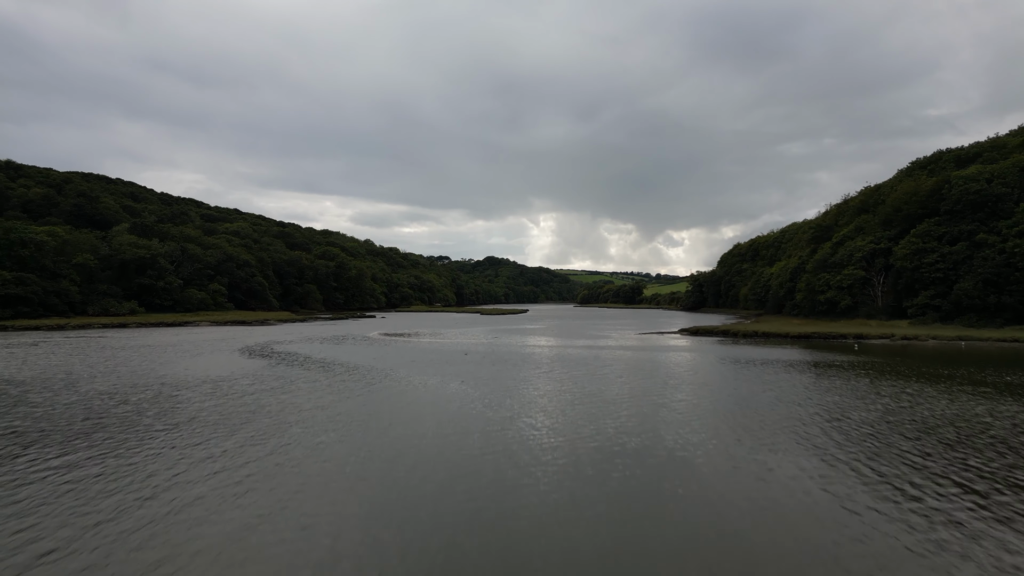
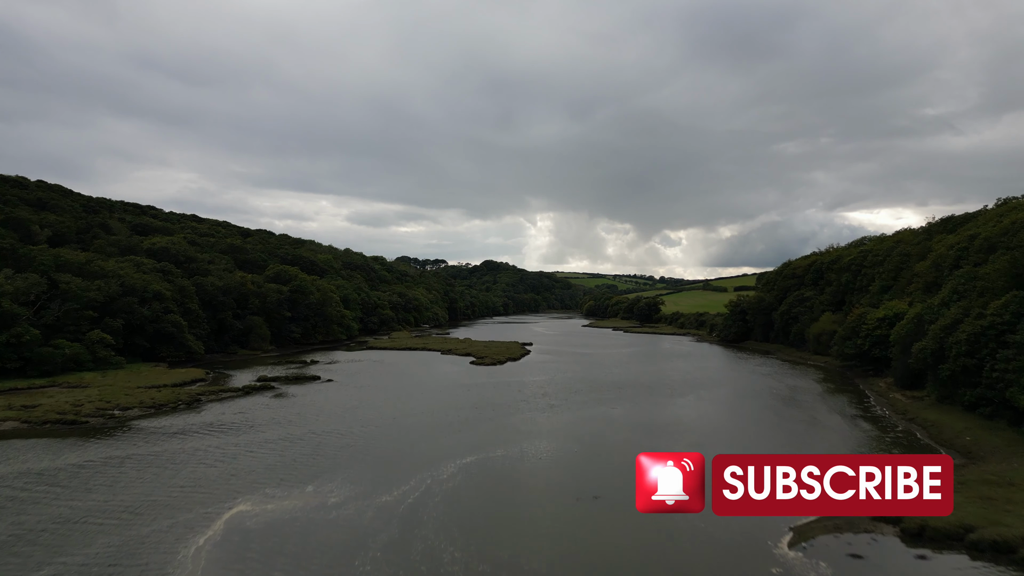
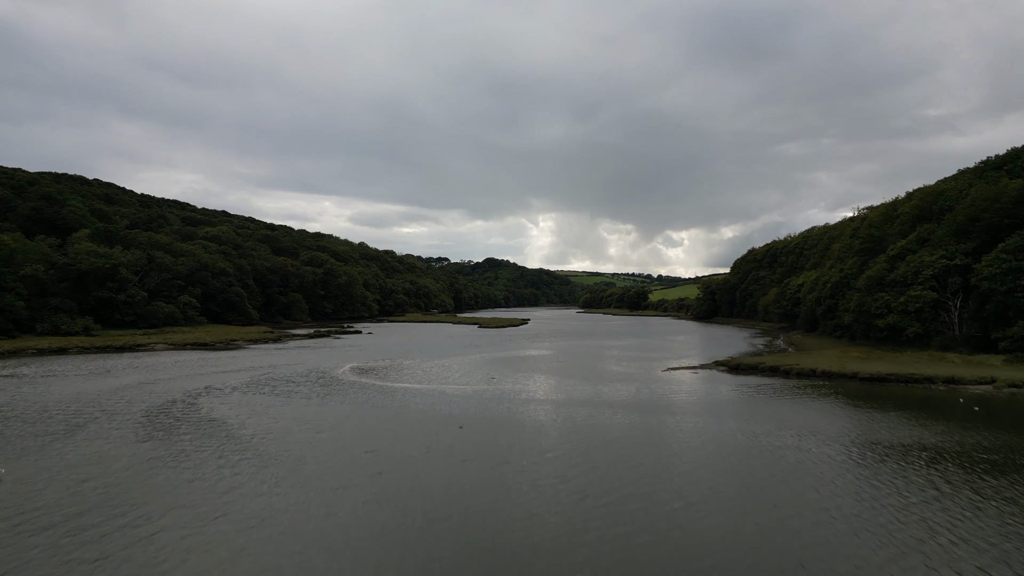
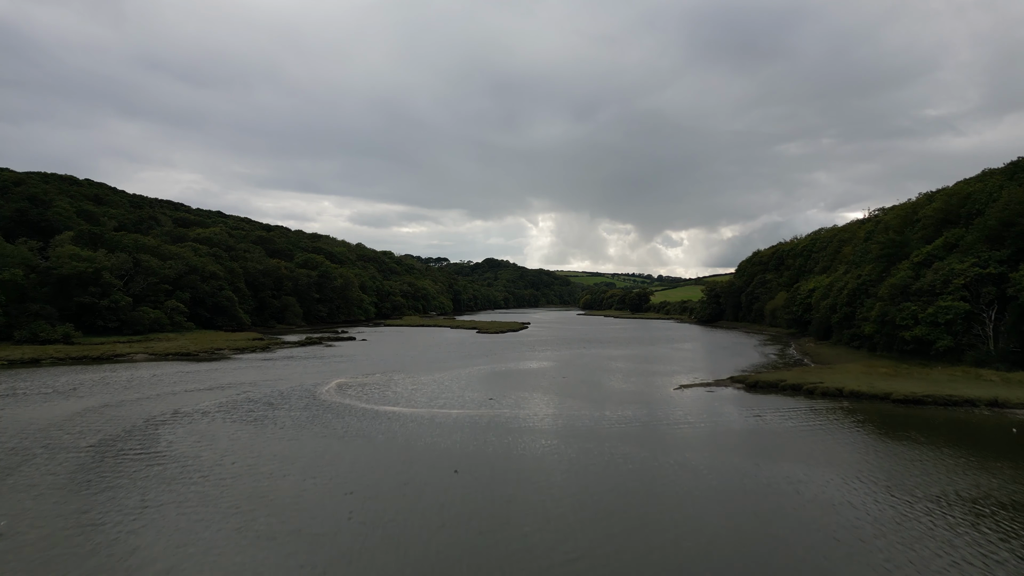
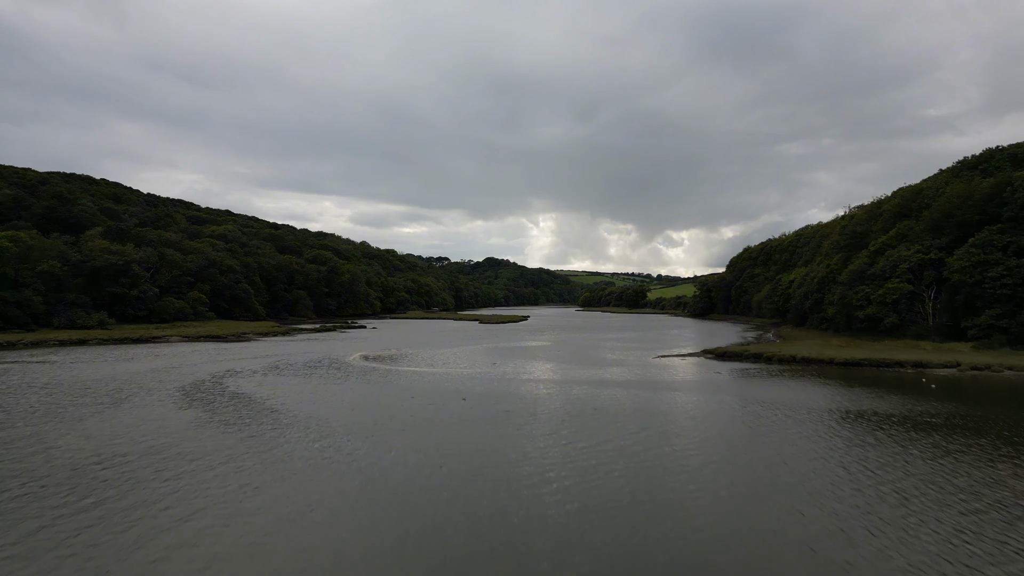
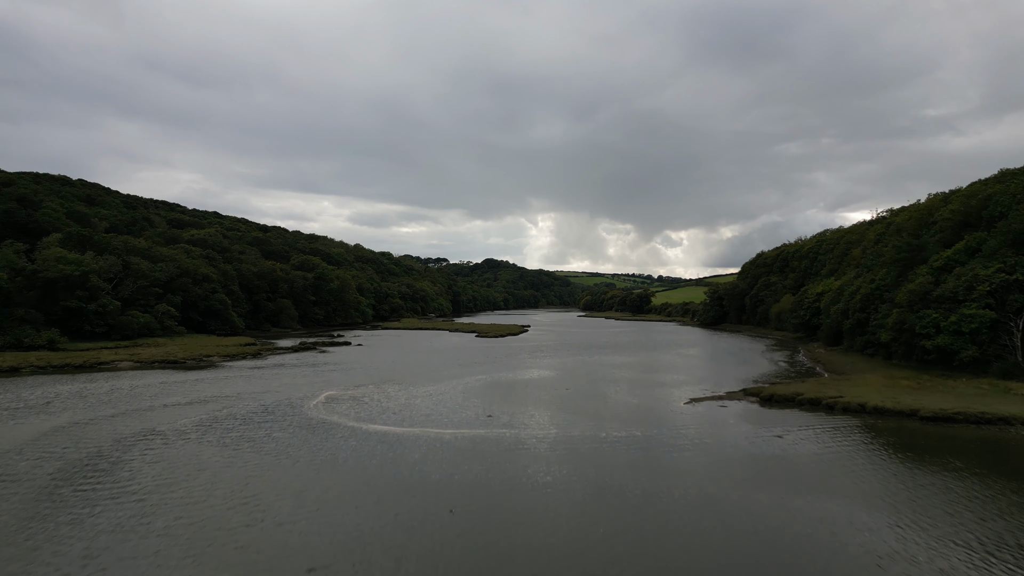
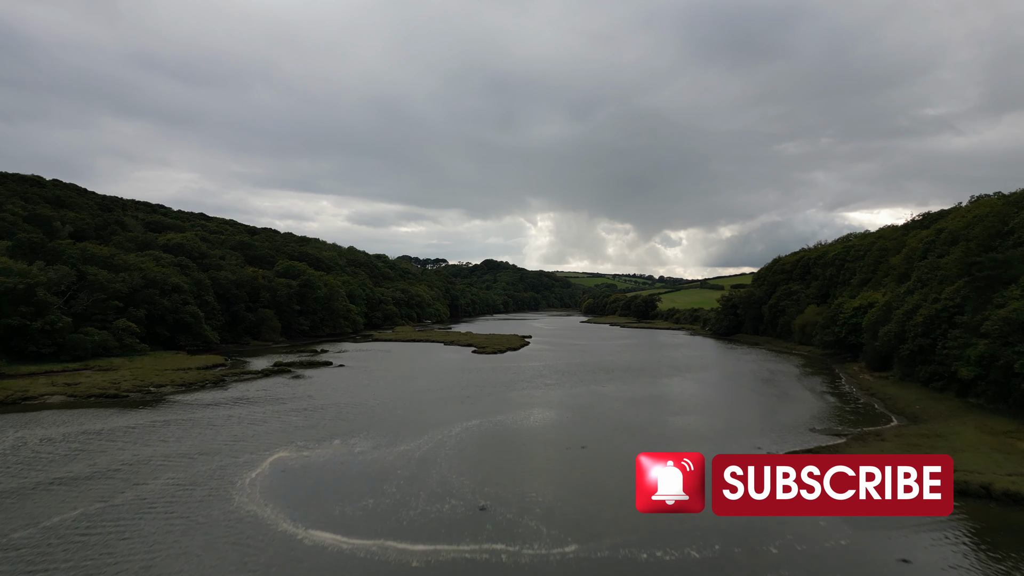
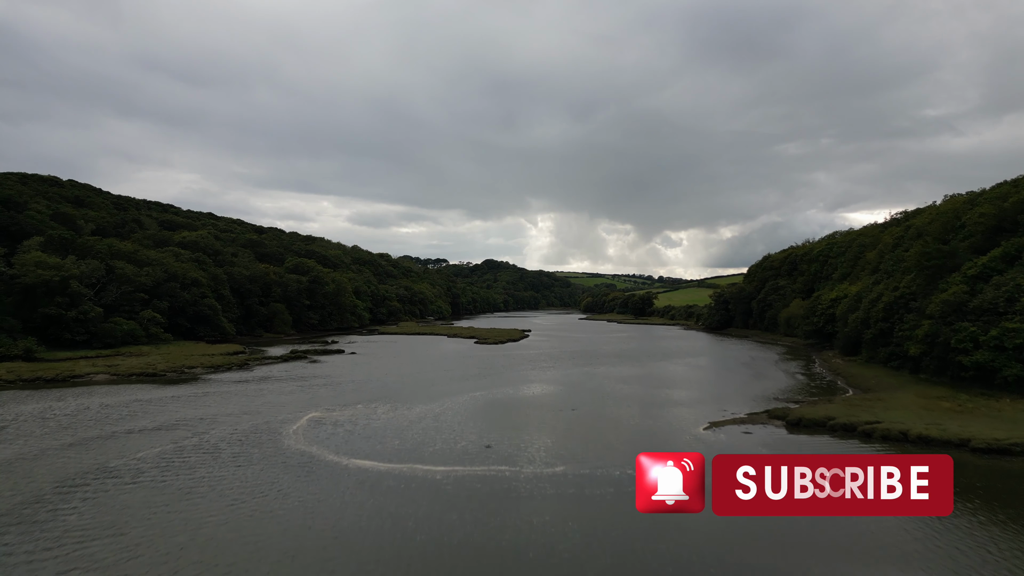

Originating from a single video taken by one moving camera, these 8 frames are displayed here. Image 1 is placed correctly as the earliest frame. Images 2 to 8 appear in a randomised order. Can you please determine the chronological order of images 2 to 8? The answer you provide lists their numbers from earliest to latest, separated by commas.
5, 3, 4, 6, 8, 7, 2
